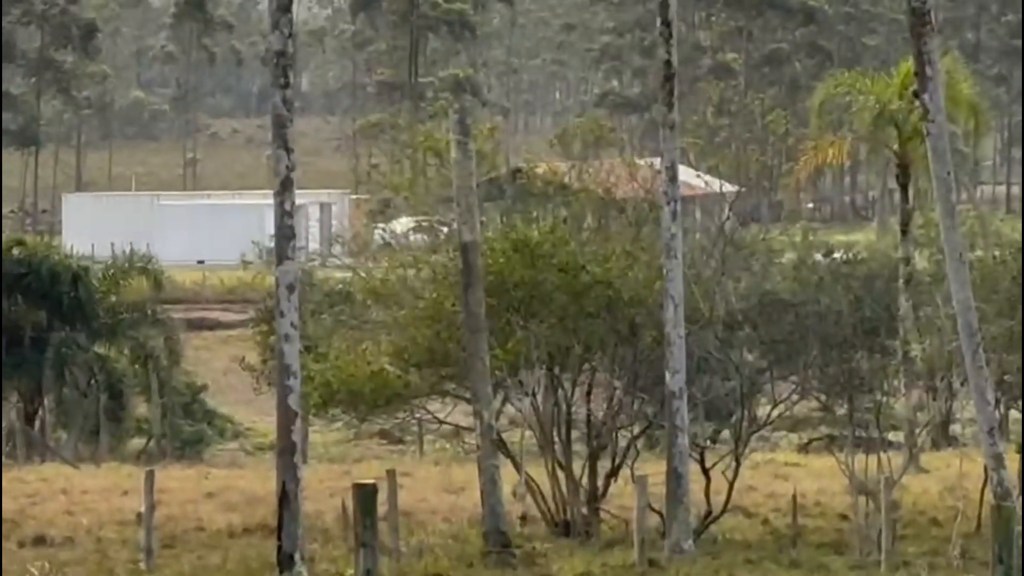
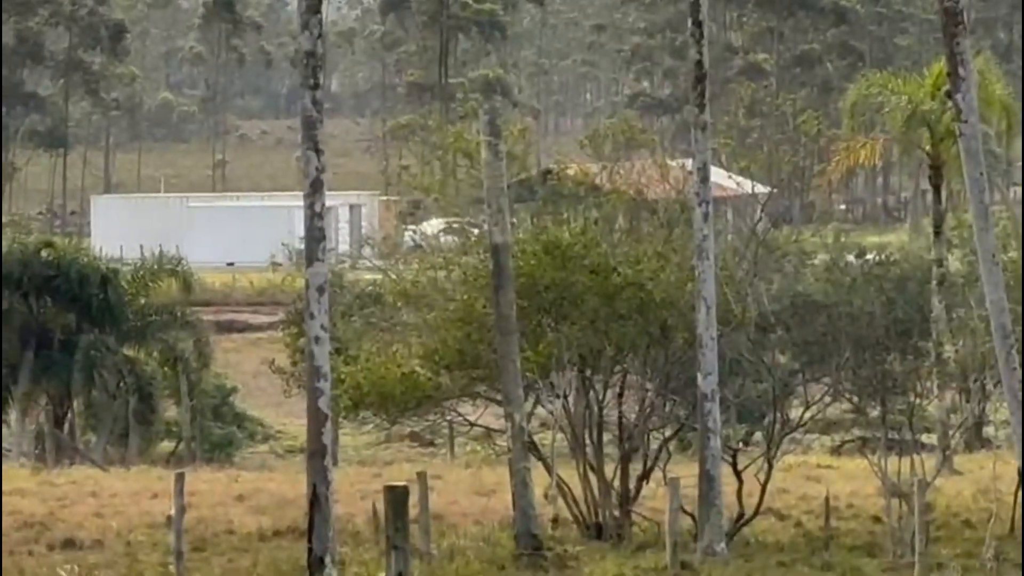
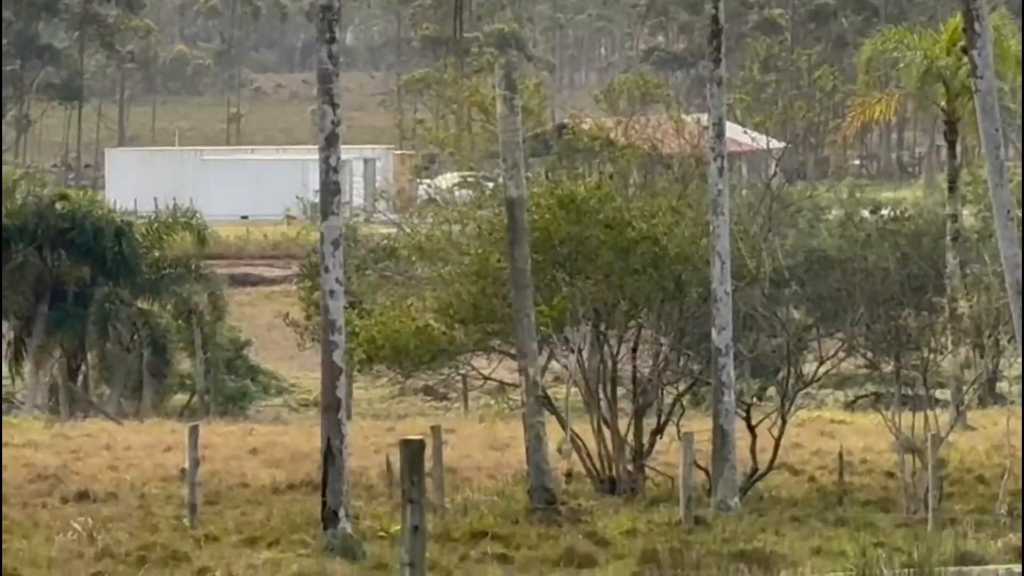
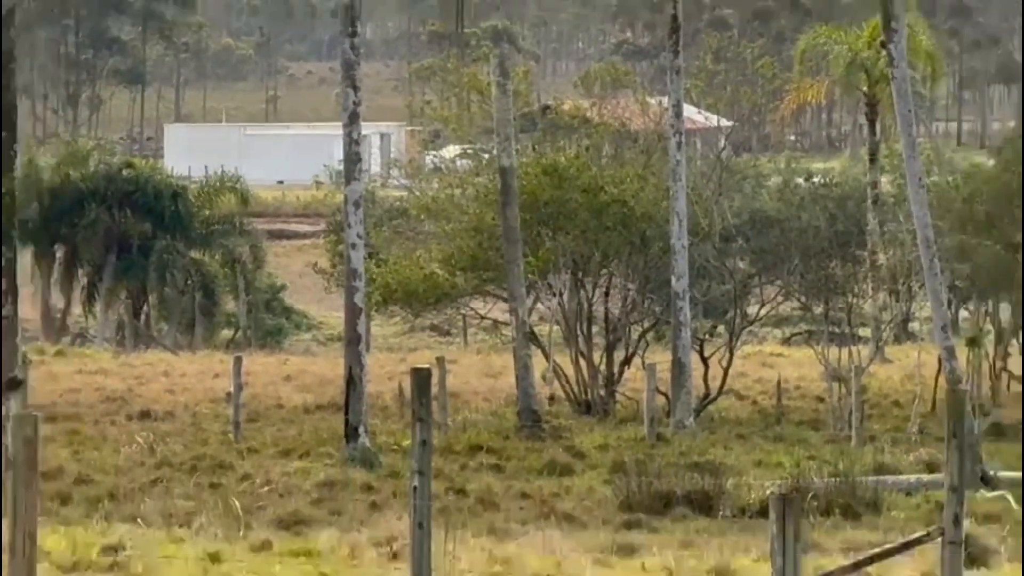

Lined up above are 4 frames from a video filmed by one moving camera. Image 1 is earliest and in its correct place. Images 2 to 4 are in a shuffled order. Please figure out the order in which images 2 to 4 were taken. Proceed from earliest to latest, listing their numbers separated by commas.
2, 3, 4
